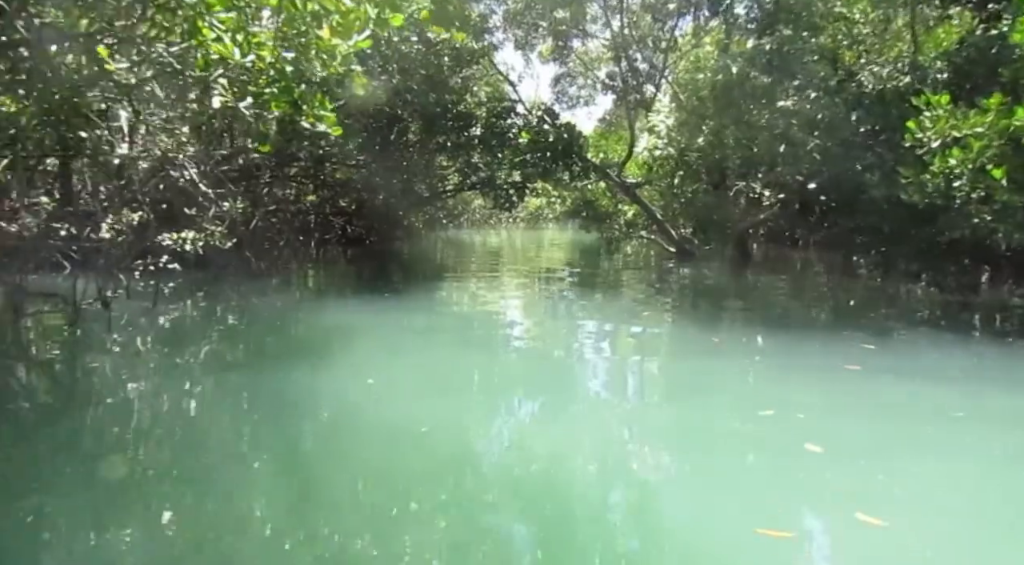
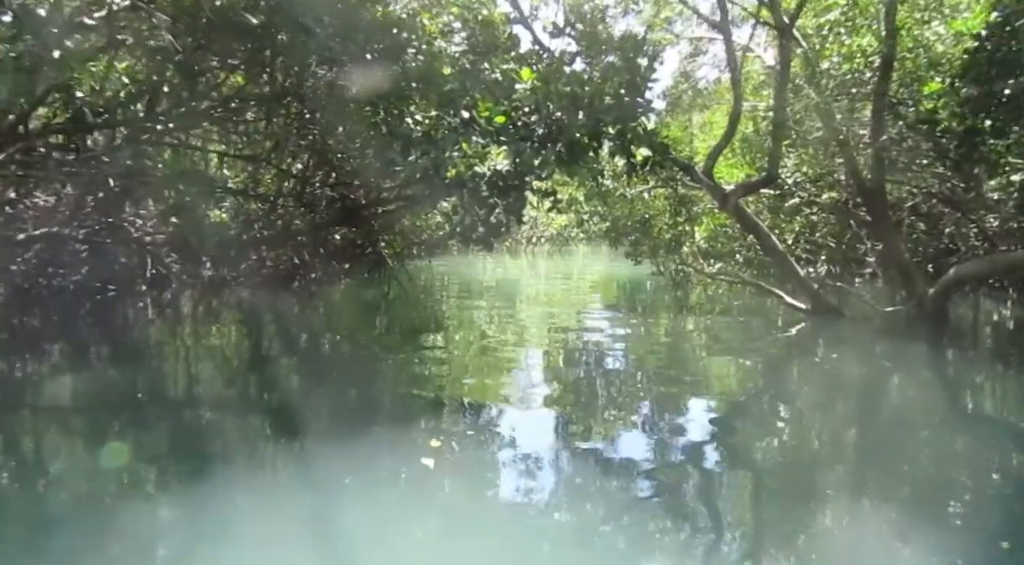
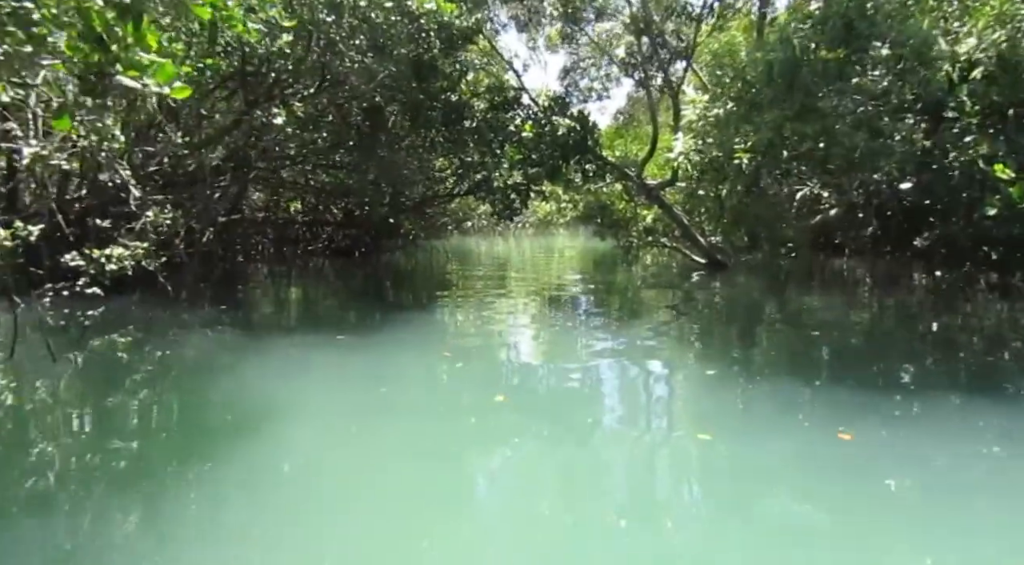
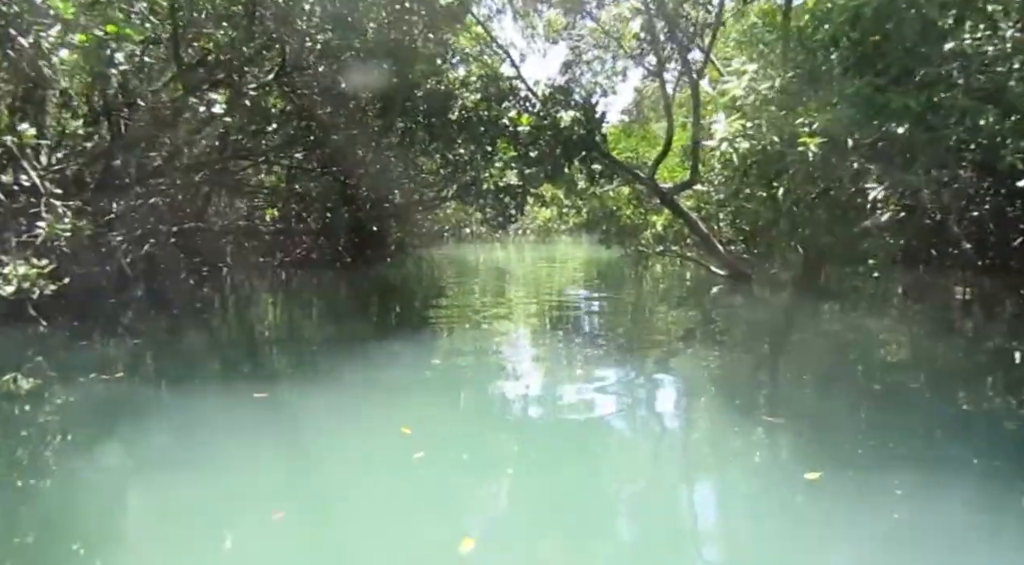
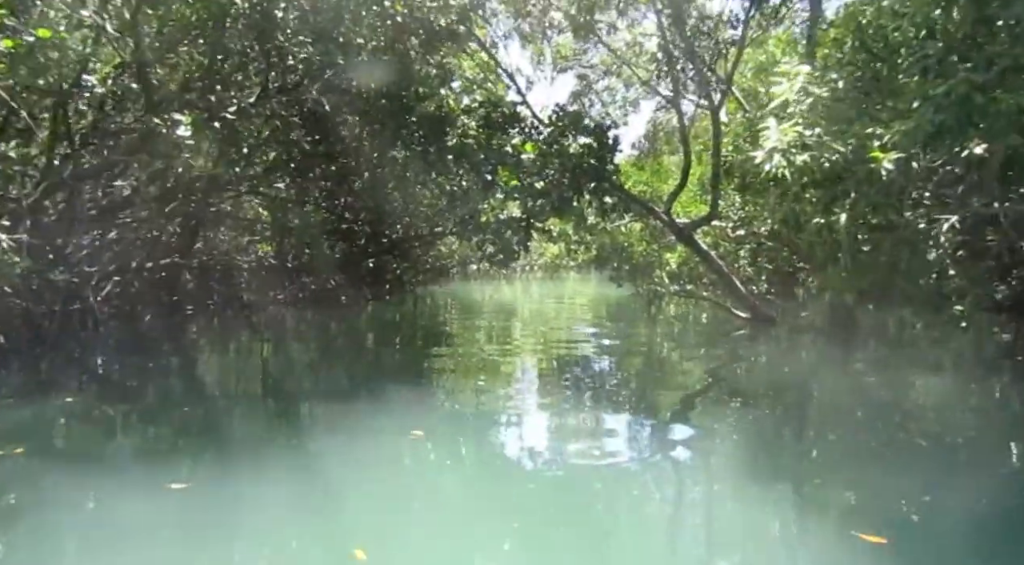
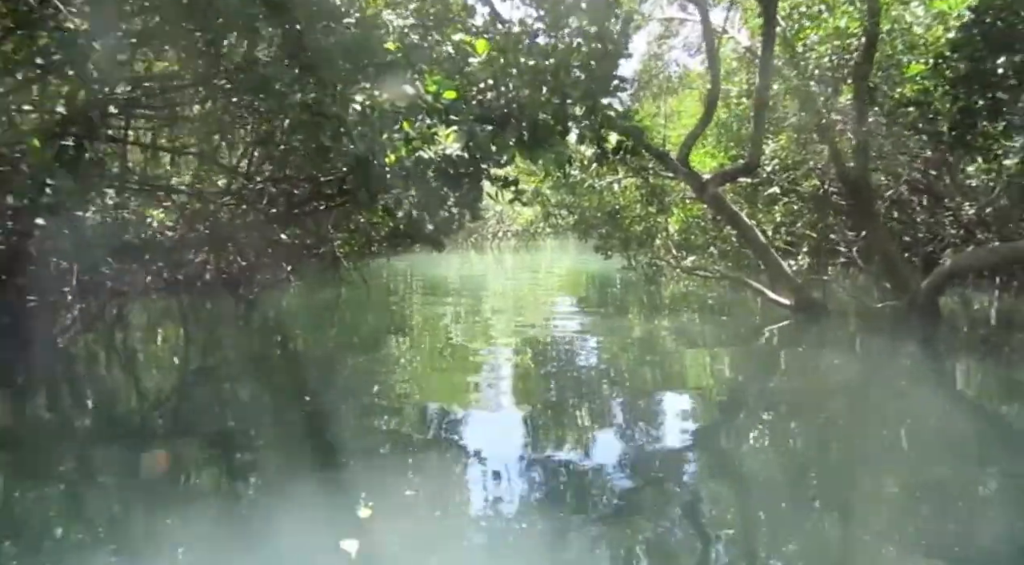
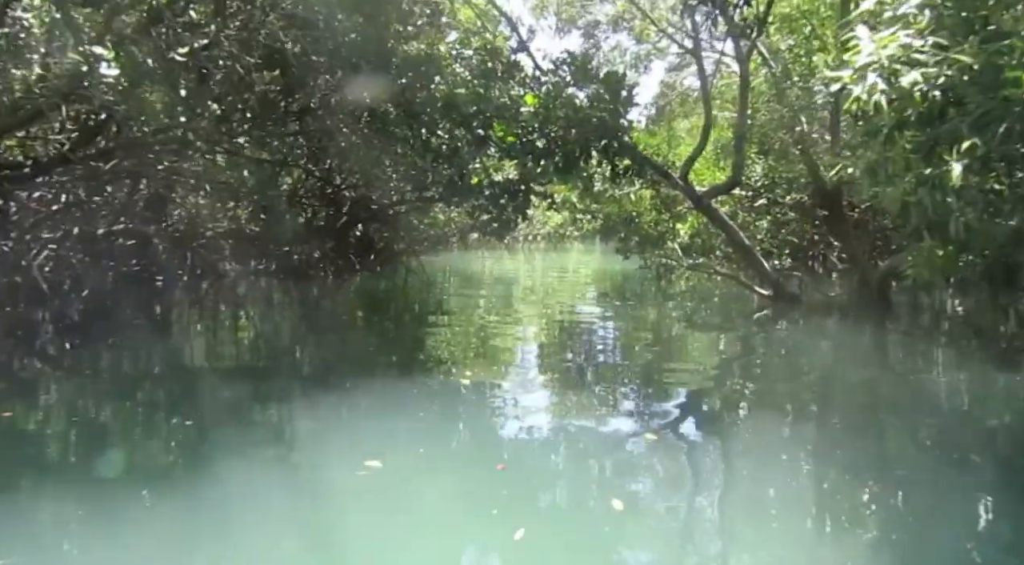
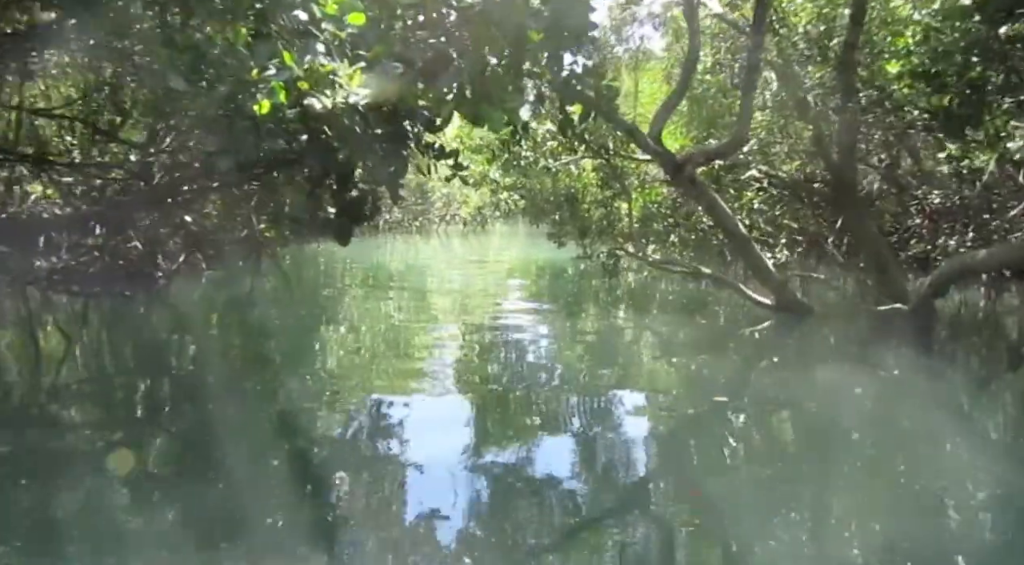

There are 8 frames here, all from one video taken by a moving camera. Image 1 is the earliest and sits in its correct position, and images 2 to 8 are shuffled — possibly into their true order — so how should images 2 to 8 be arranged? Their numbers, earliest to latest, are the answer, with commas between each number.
3, 4, 5, 7, 2, 6, 8
